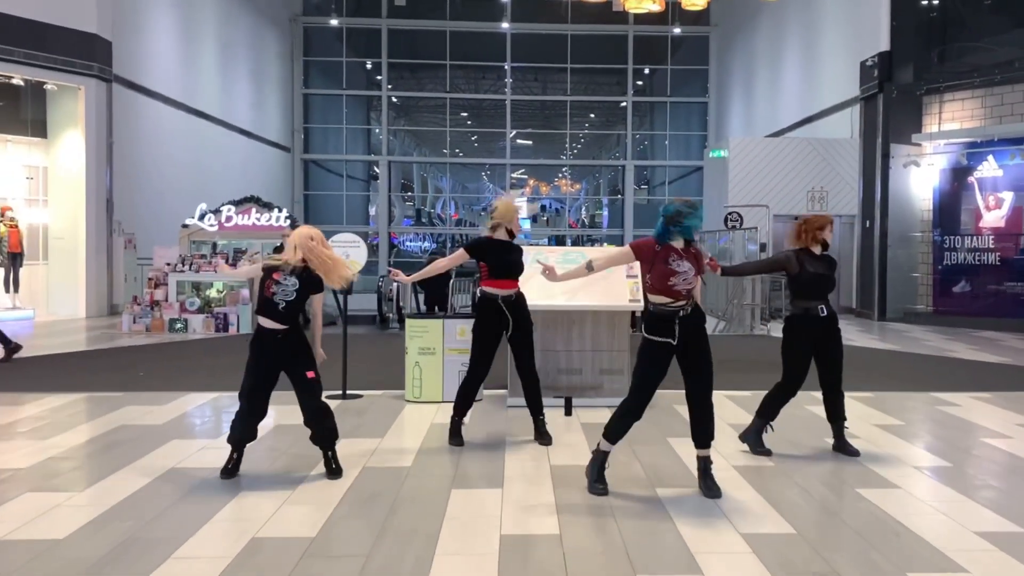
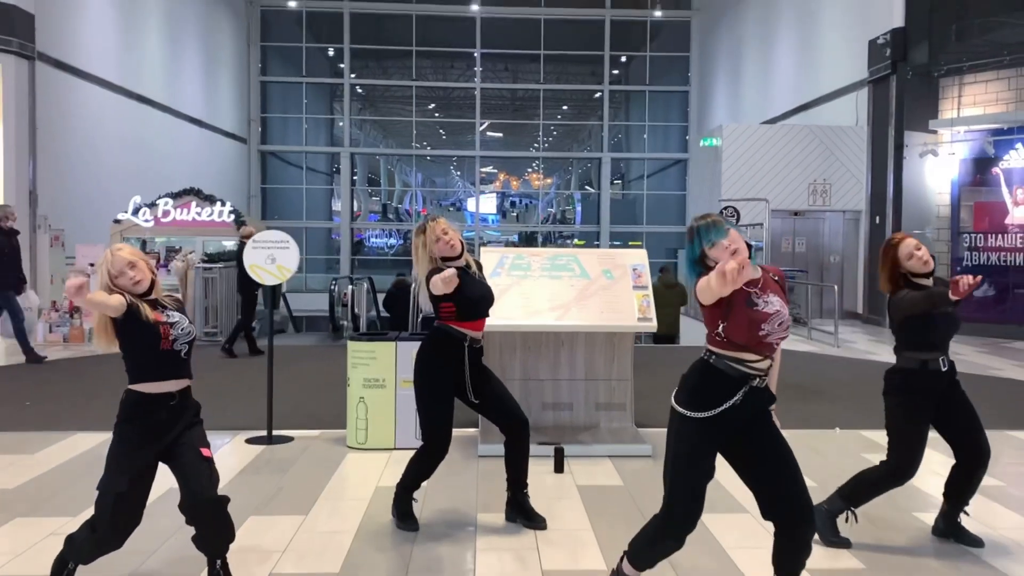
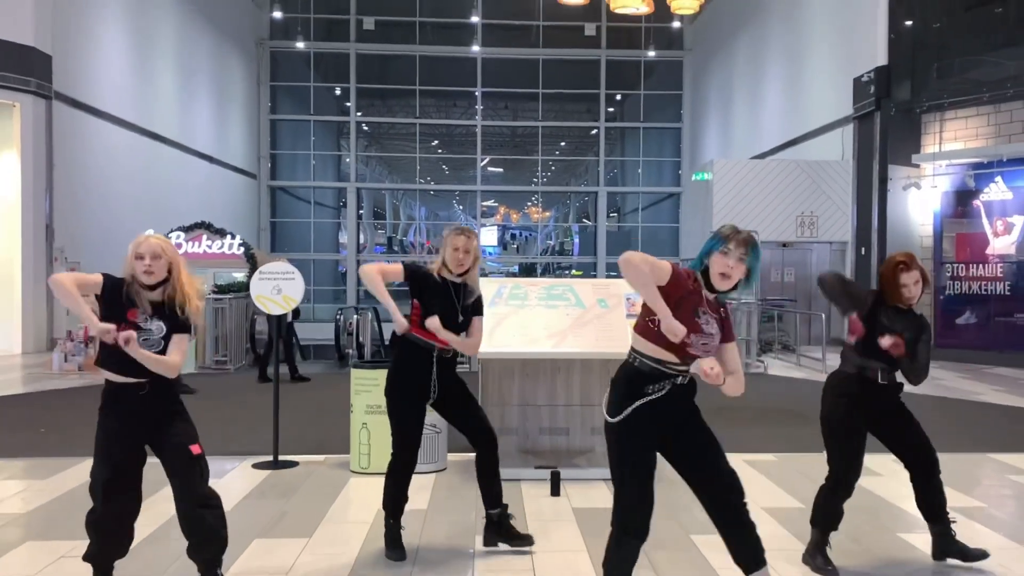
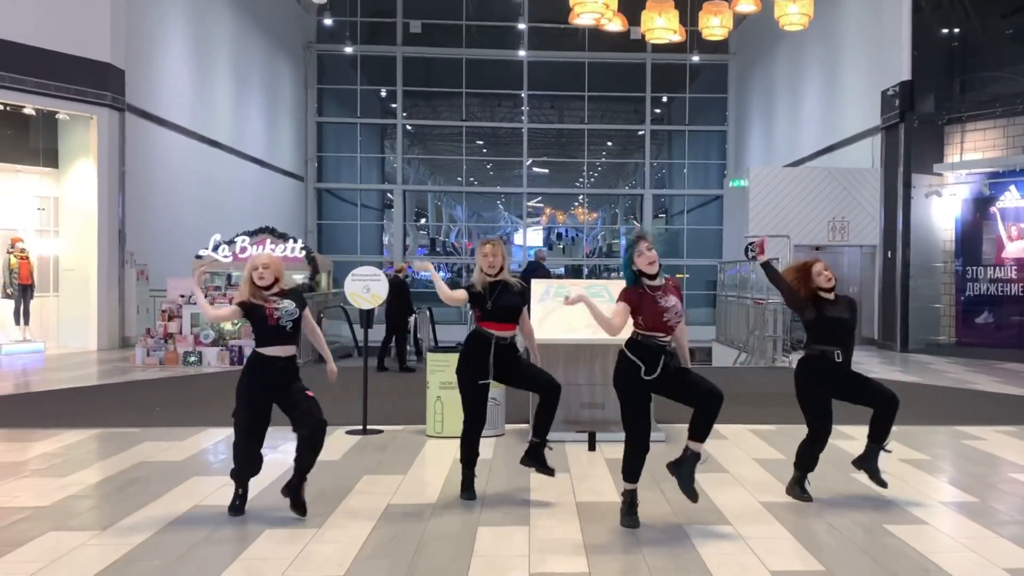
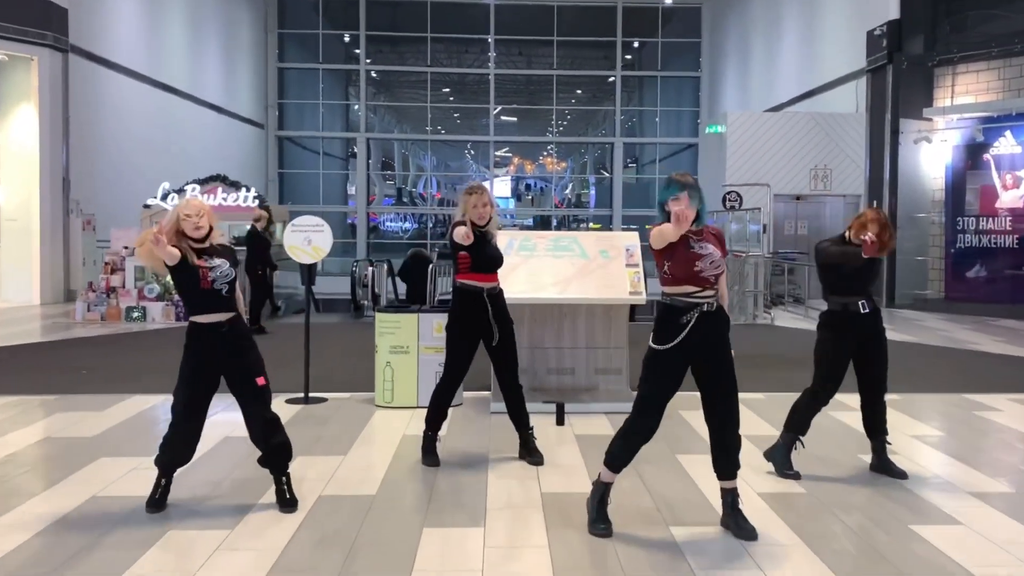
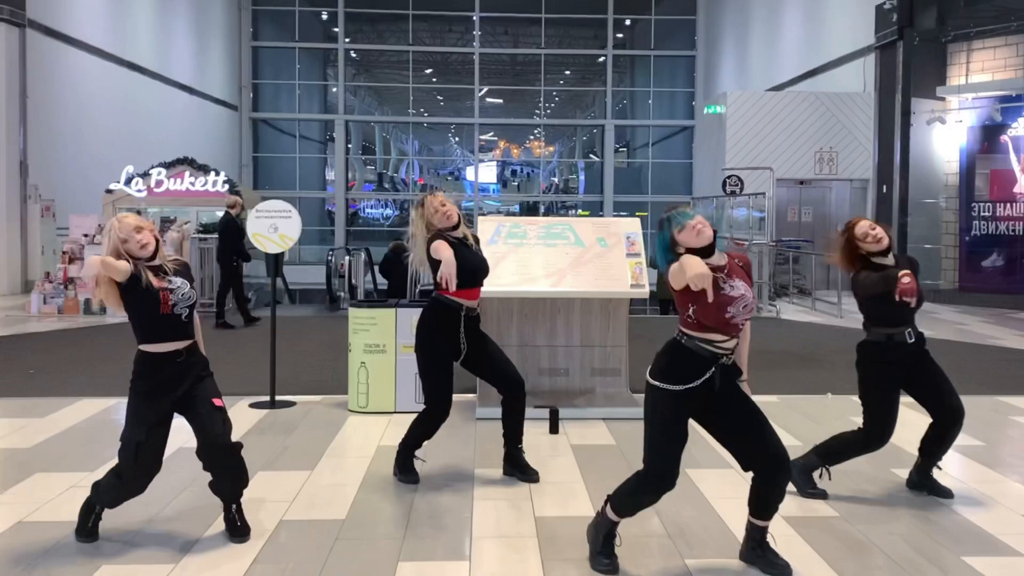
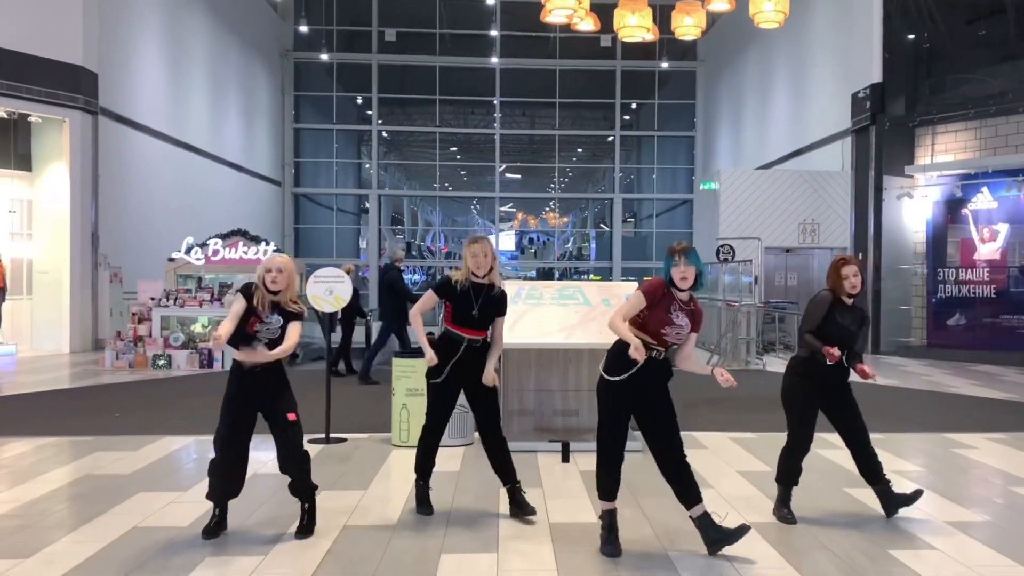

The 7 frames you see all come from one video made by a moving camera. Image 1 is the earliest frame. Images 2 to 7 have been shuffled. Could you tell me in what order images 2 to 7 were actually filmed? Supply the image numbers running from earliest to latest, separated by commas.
5, 6, 2, 3, 7, 4
